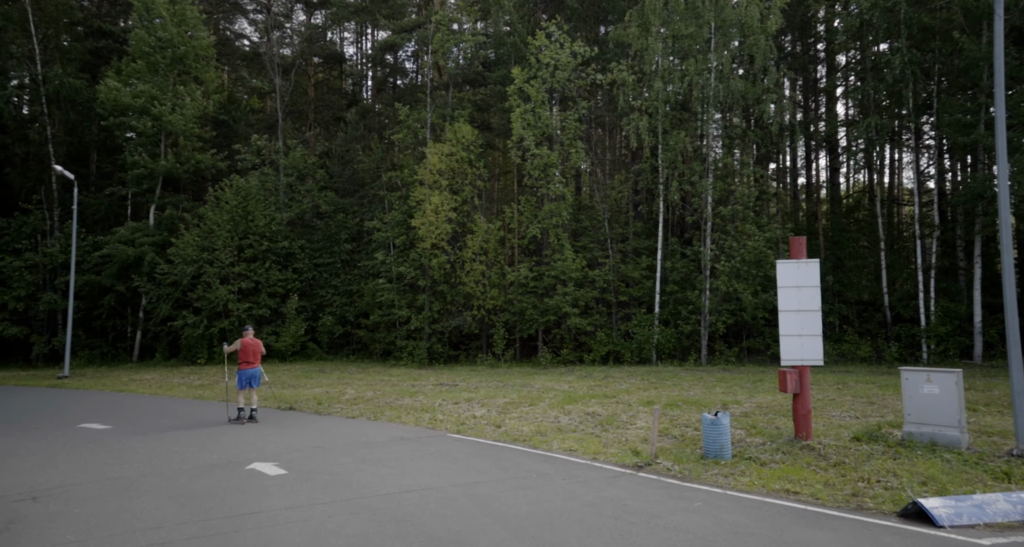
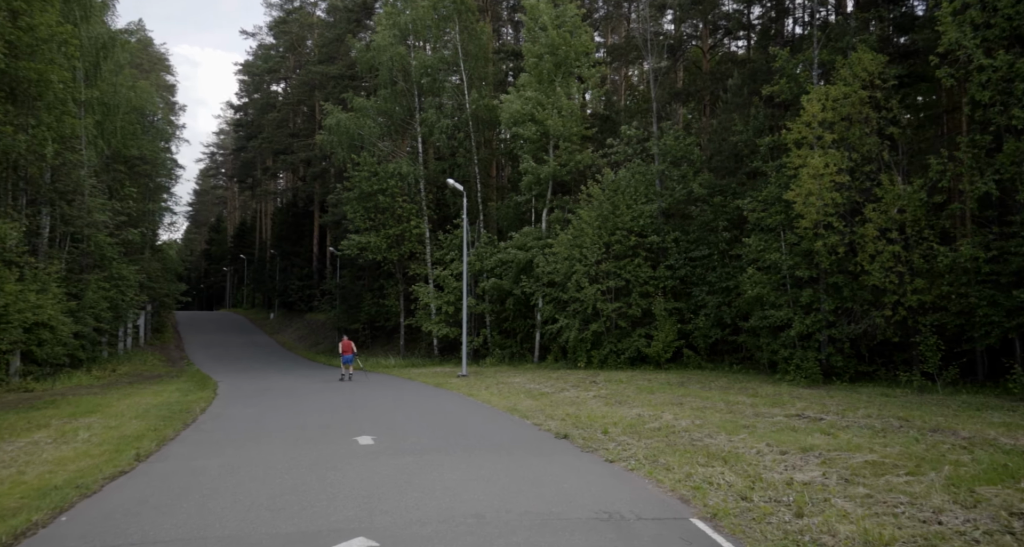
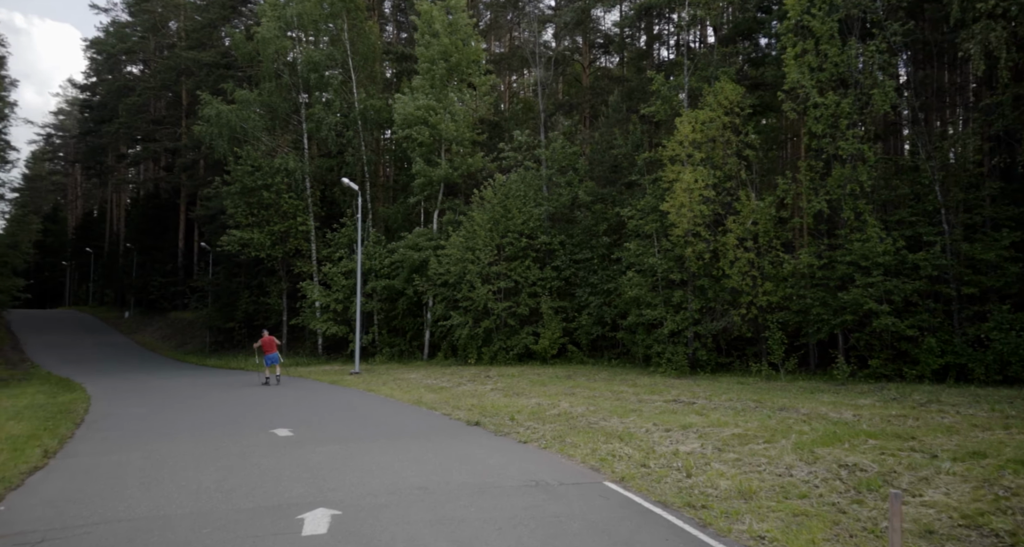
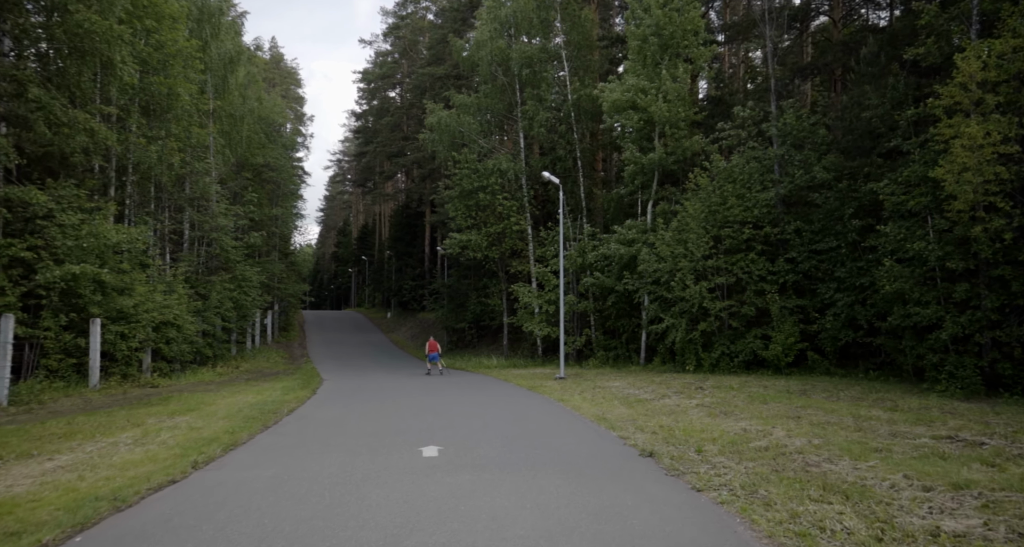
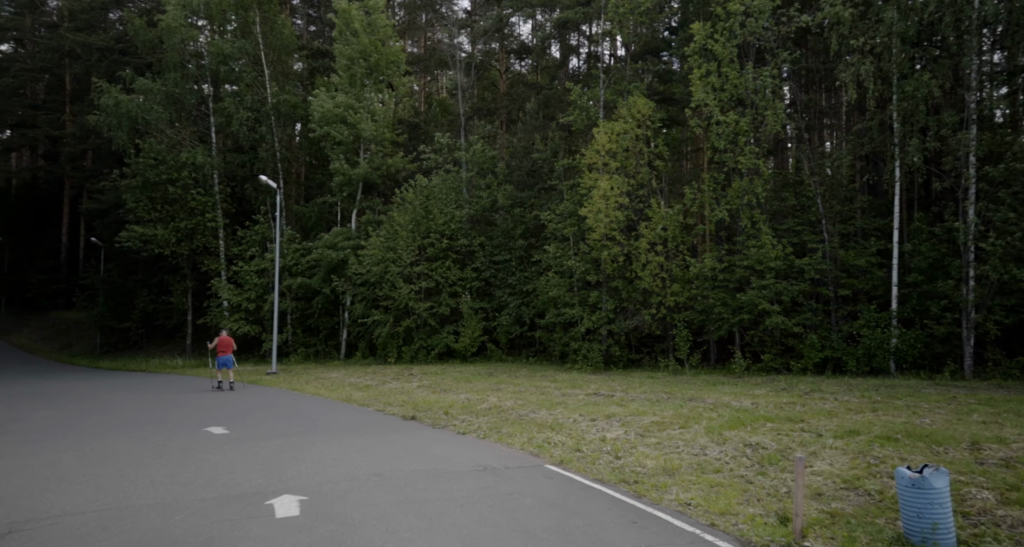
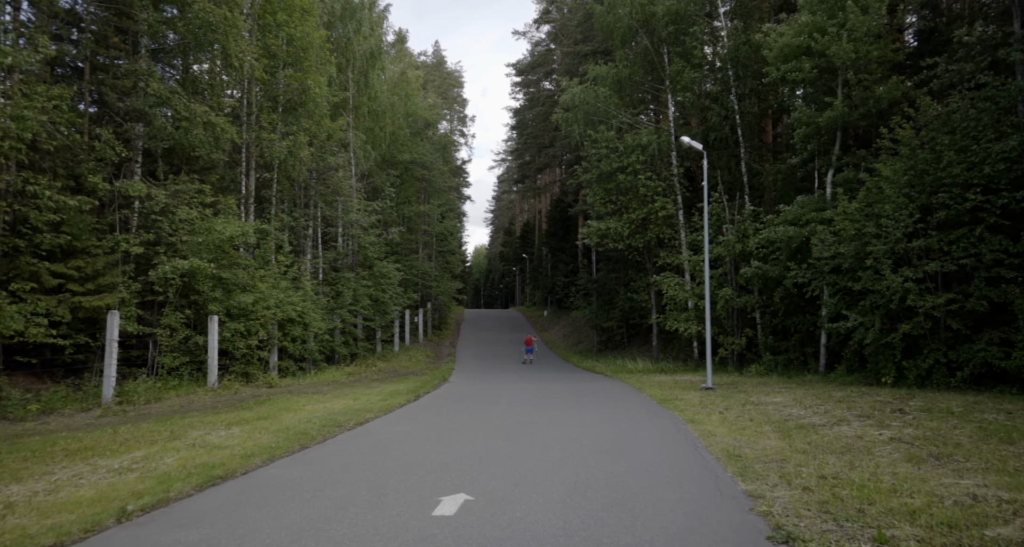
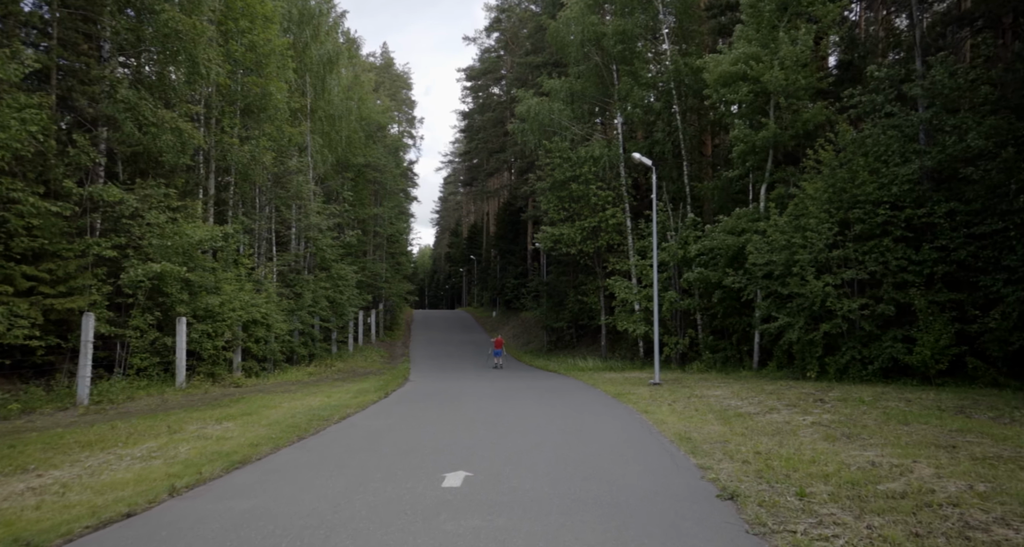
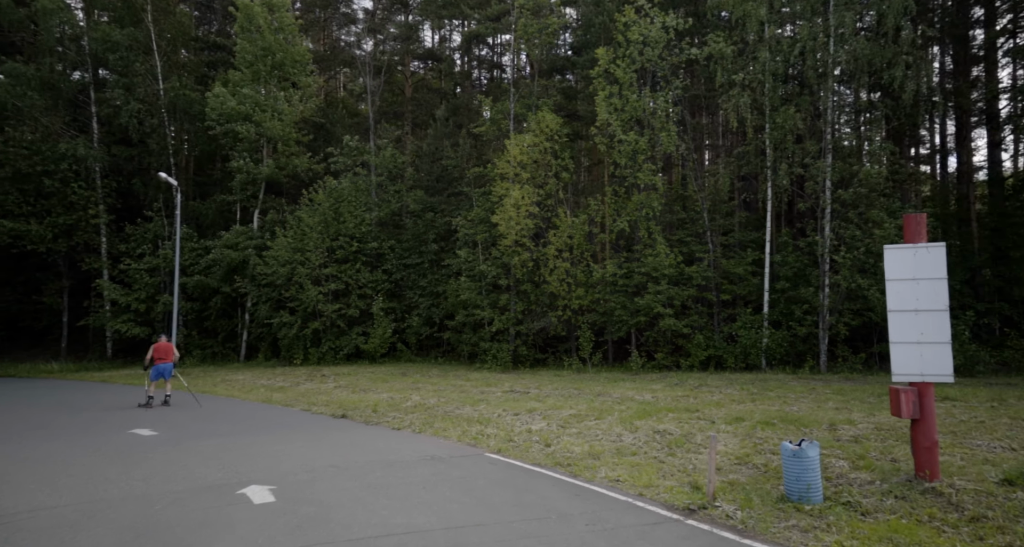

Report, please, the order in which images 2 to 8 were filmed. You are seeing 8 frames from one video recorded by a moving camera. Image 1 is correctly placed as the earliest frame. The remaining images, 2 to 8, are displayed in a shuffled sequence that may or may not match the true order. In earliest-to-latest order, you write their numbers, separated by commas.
8, 5, 3, 2, 4, 7, 6
